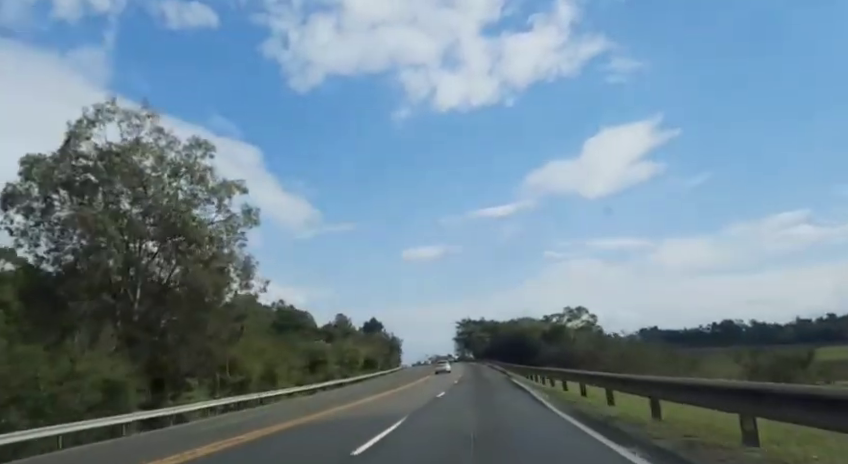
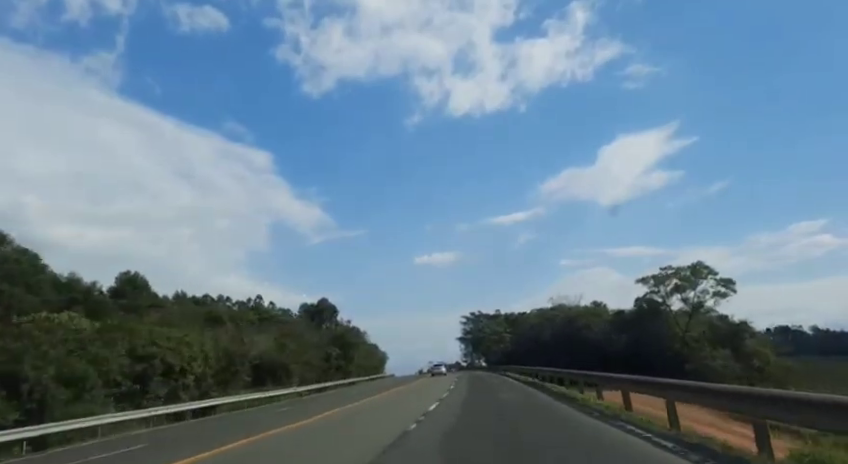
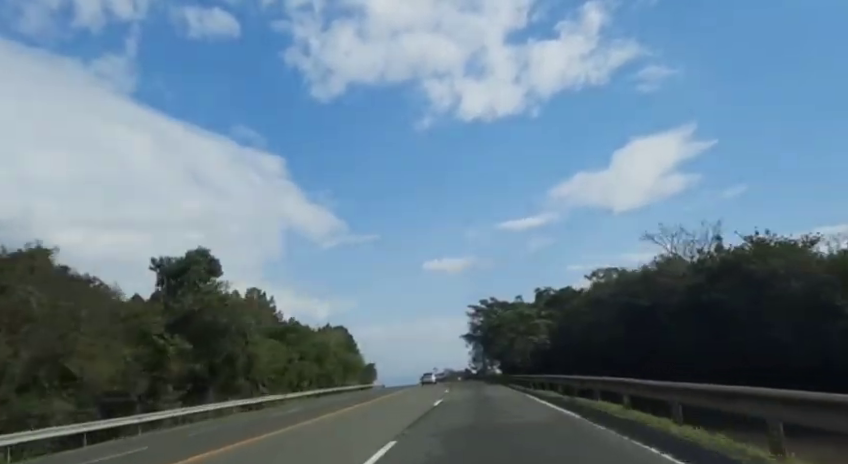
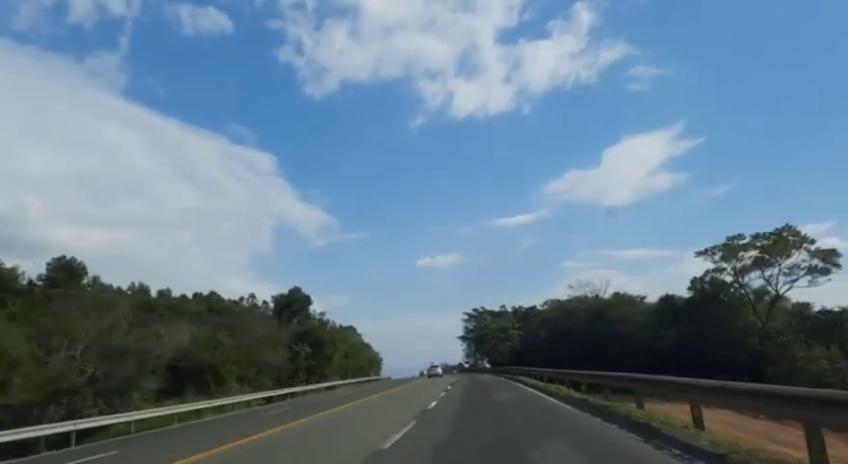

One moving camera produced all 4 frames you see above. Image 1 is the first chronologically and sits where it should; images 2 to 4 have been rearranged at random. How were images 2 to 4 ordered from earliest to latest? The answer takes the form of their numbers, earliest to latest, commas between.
2, 4, 3
